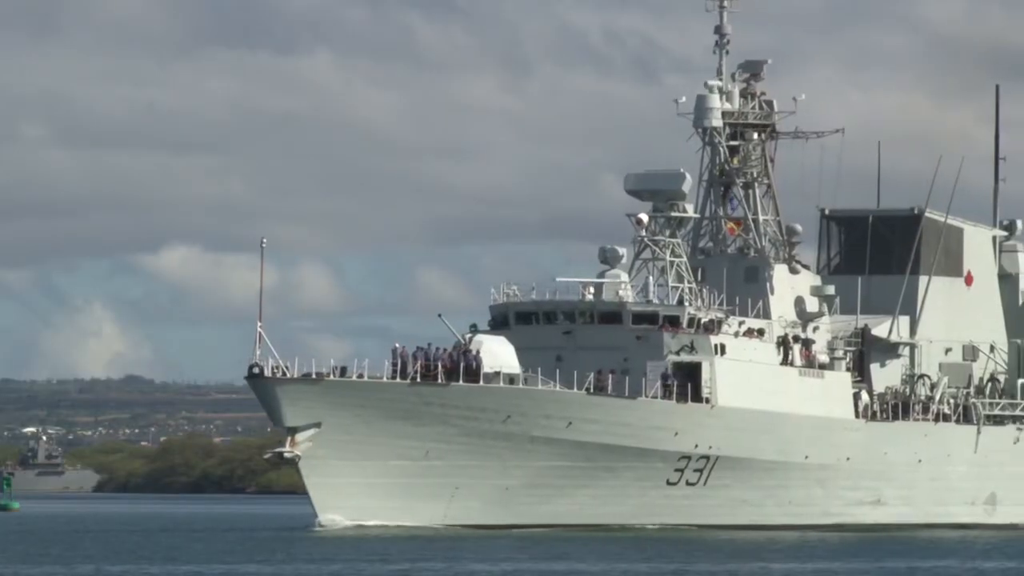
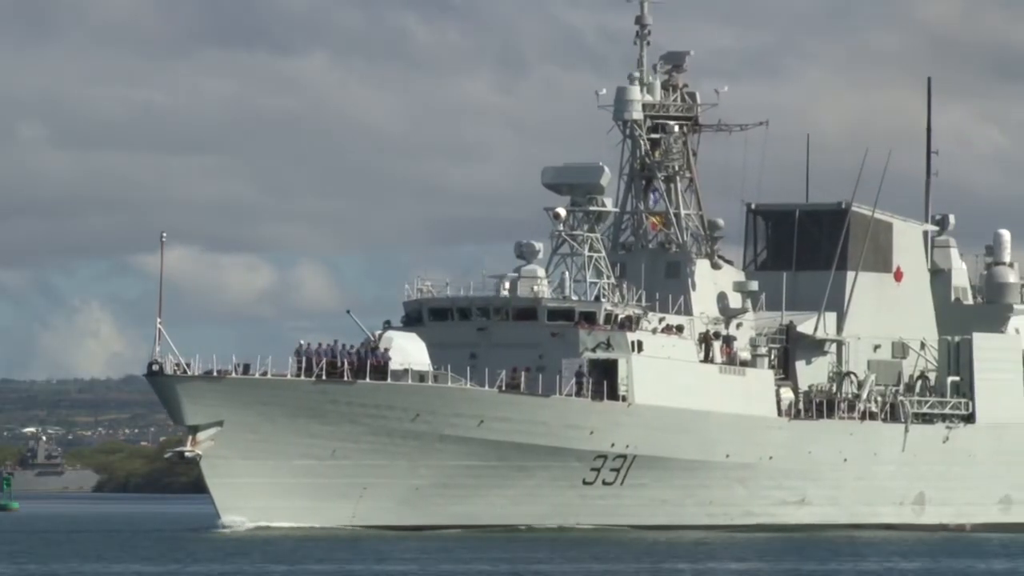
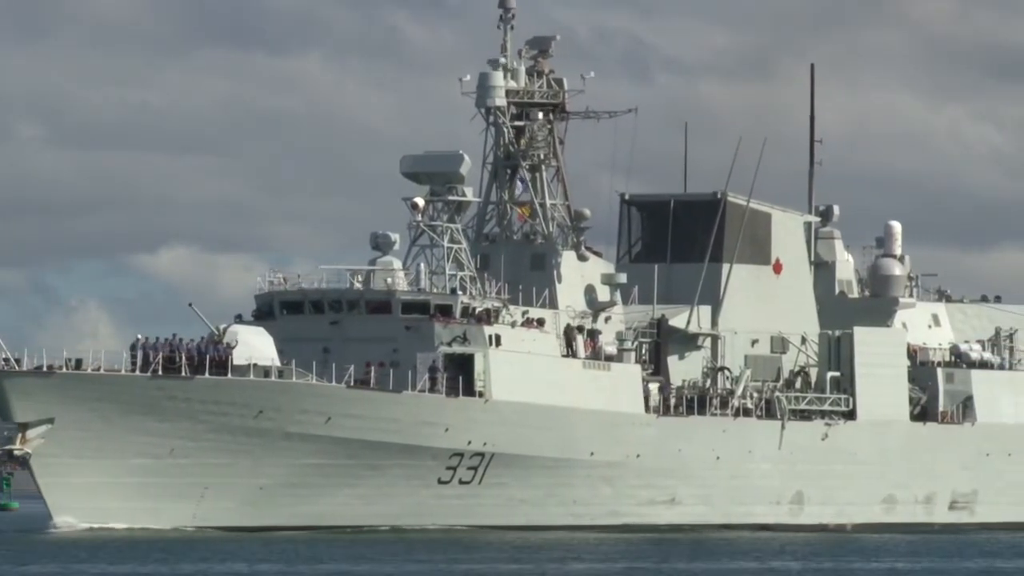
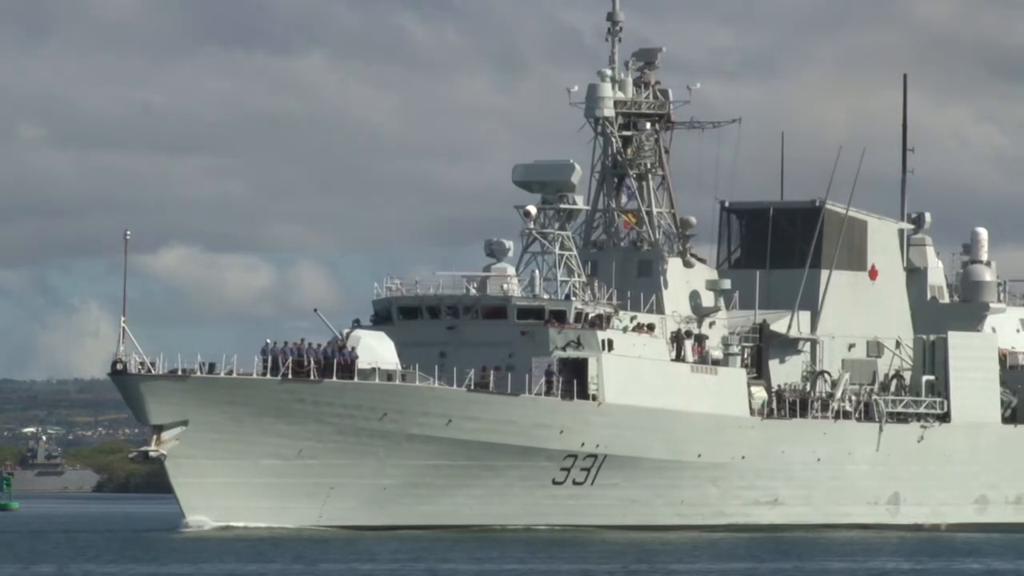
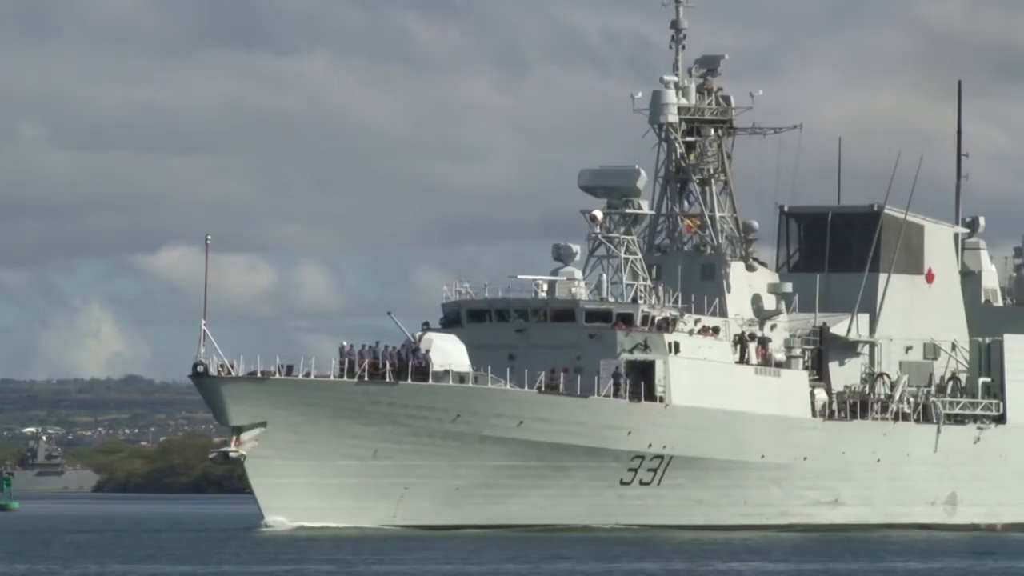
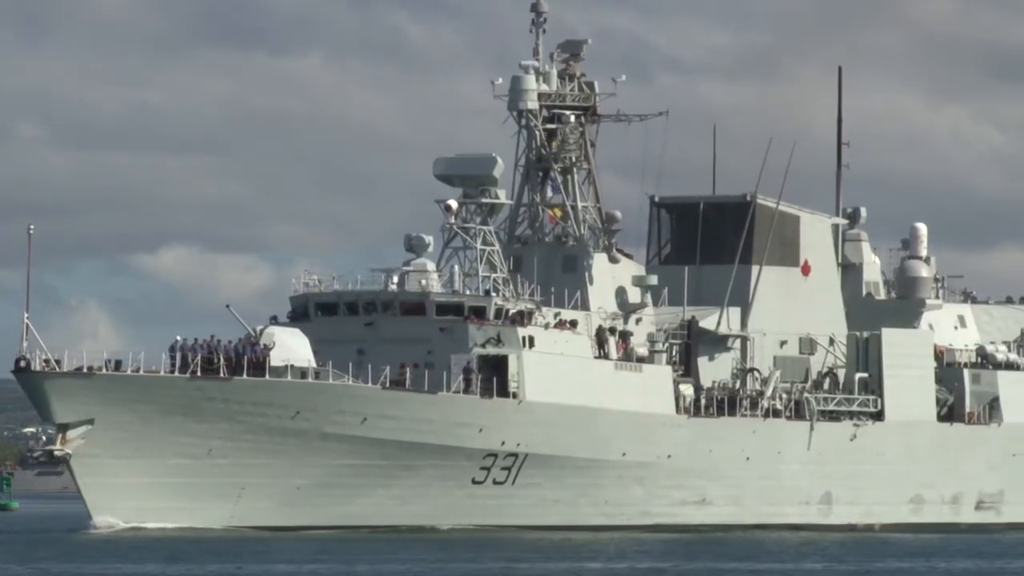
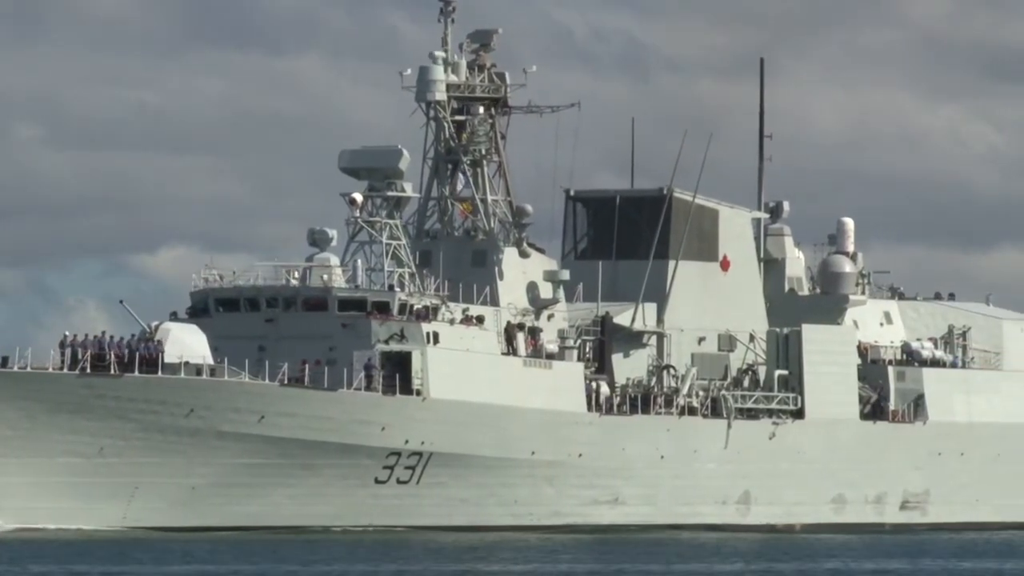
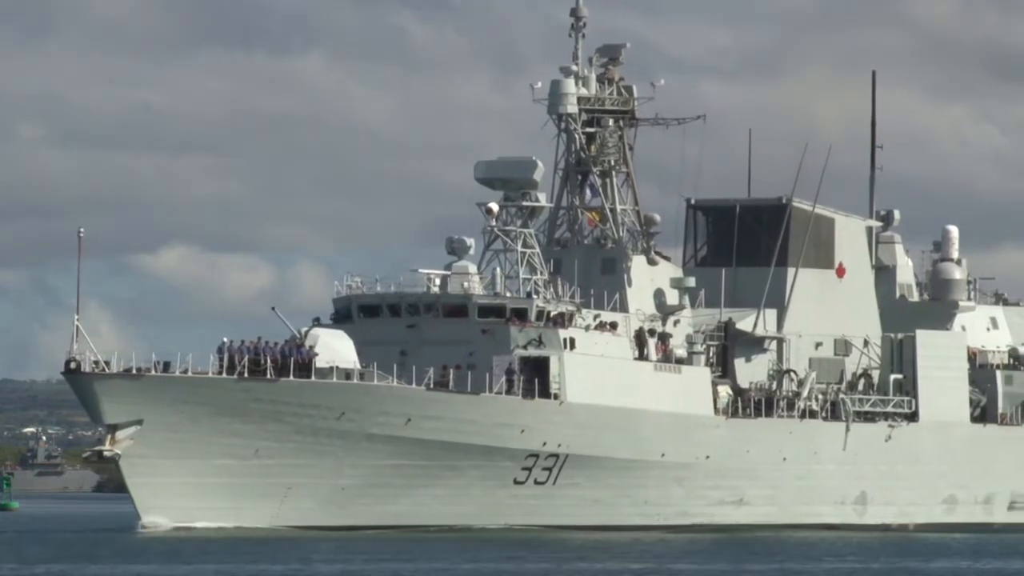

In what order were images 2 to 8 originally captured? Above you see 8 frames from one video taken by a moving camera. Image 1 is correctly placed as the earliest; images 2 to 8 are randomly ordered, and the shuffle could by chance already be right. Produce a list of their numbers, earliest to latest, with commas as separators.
5, 2, 4, 8, 6, 3, 7
